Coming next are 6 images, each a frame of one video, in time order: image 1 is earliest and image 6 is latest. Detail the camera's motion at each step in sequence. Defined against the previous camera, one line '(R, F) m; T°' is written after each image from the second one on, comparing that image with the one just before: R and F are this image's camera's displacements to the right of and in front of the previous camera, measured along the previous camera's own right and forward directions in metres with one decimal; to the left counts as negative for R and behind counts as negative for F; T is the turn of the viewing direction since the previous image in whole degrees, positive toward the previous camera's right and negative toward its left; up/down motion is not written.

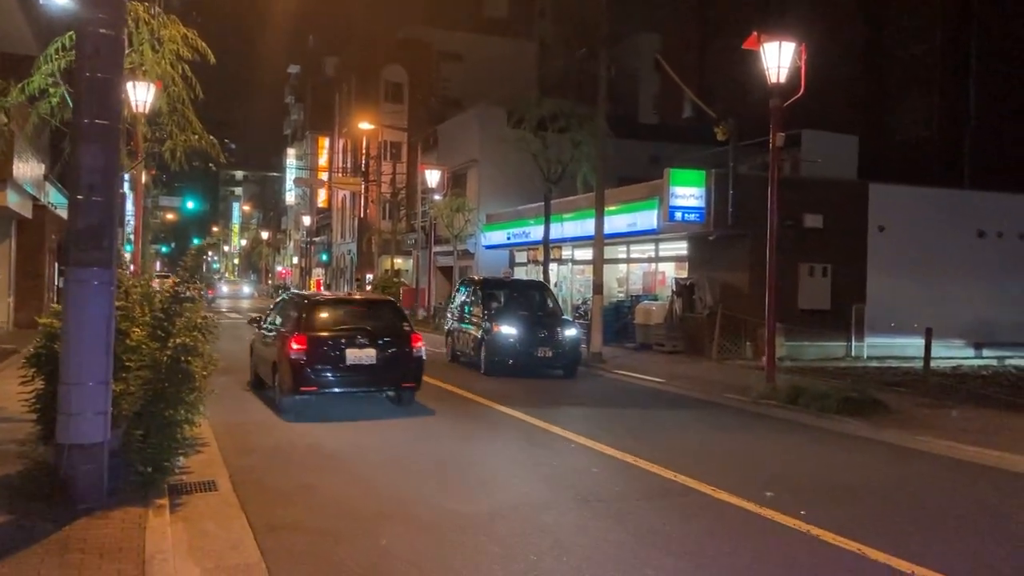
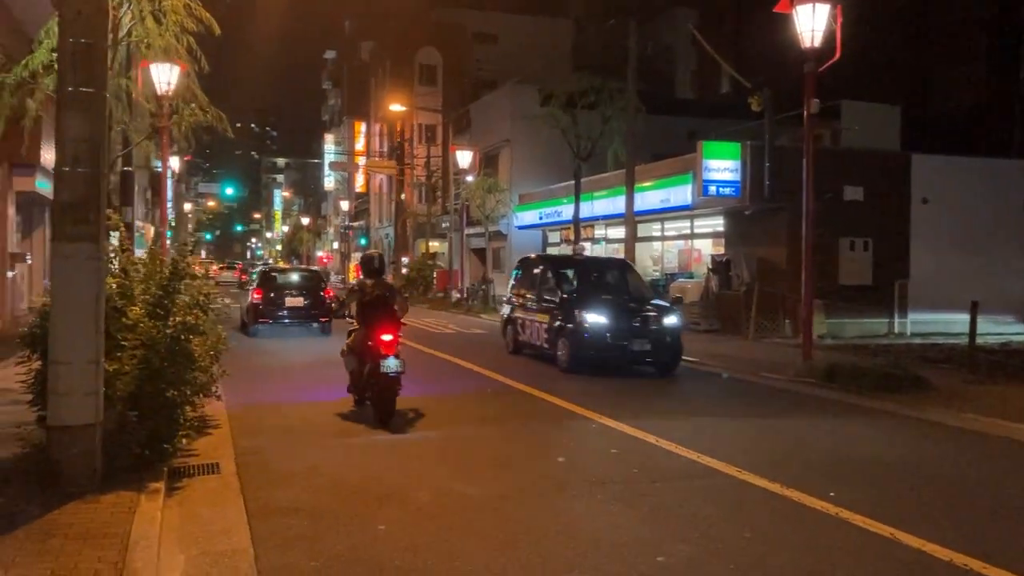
(+0.3, +0.6) m; -2°
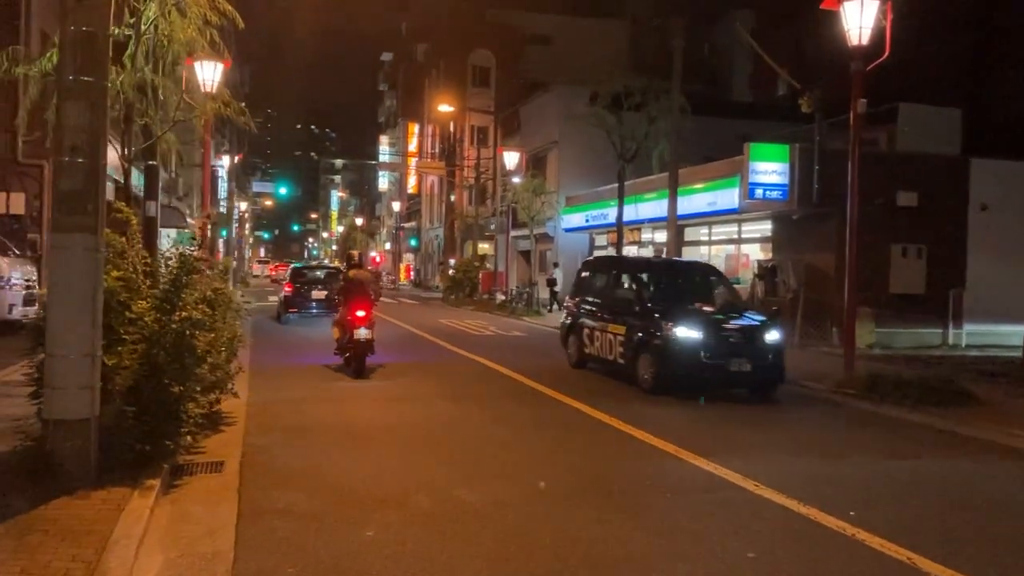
(+0.5, +0.4) m; -3°
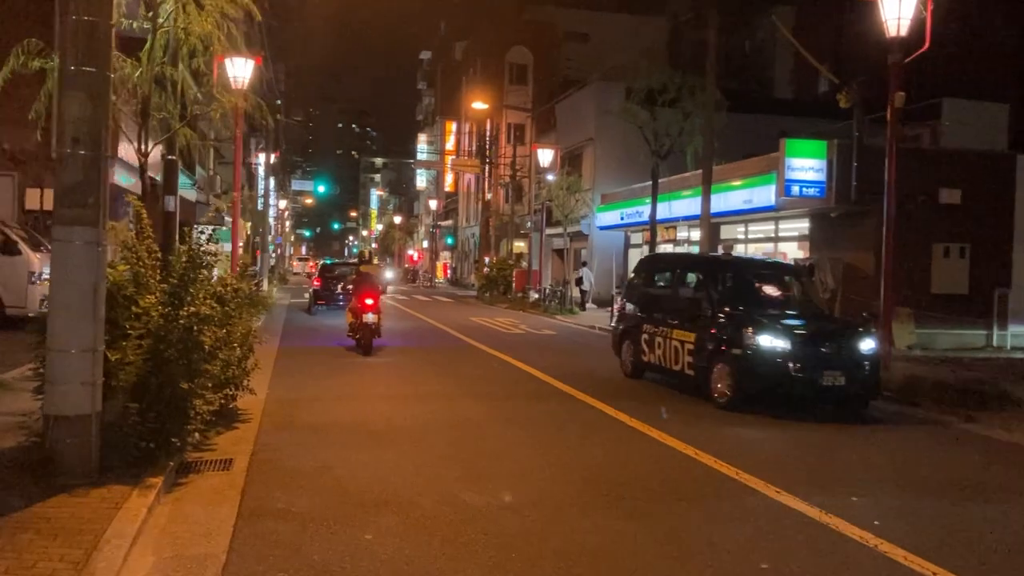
(+0.3, +0.3) m; -2°
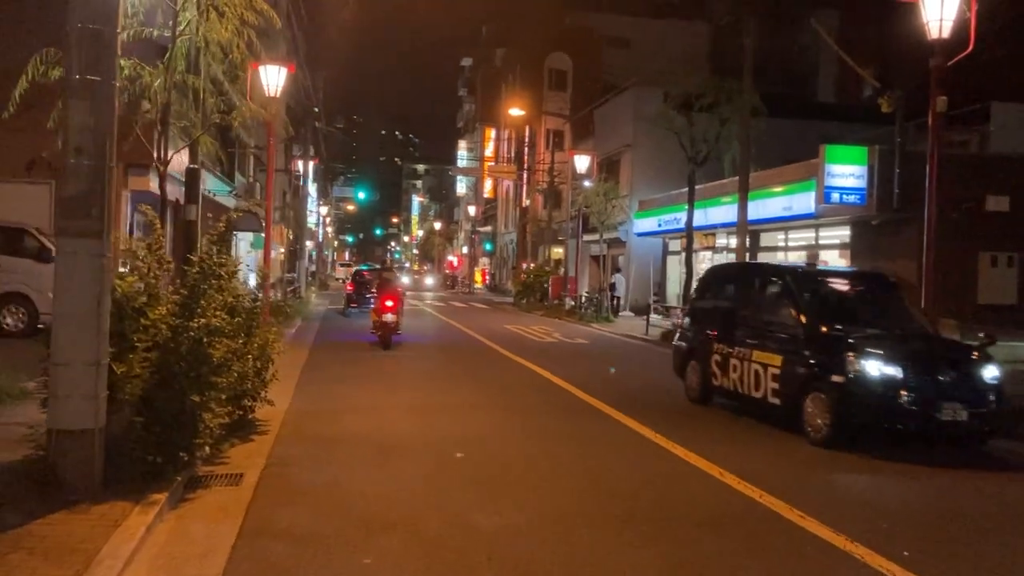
(+0.3, +0.3) m; -3°
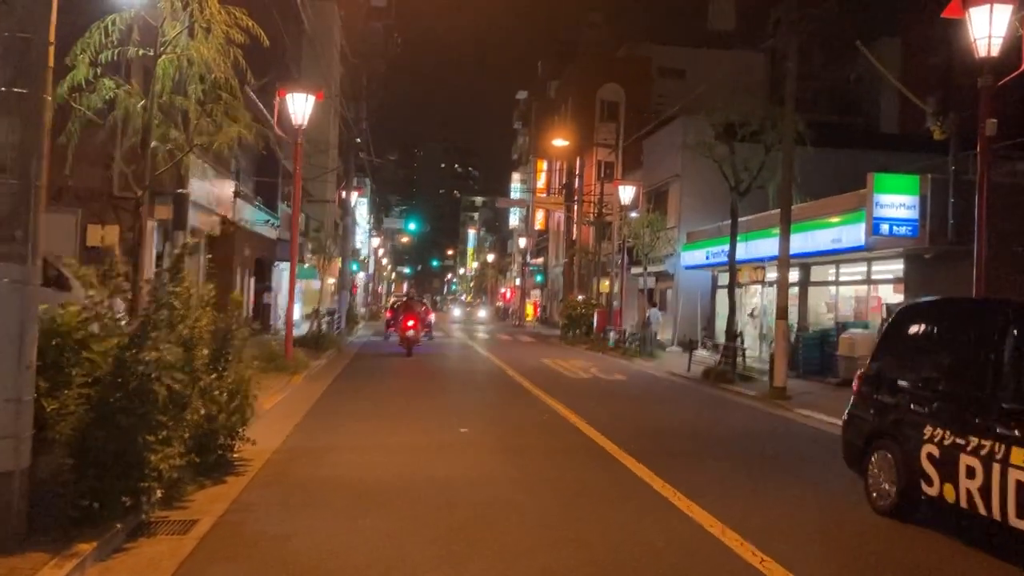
(+0.8, +1.0) m; -4°
